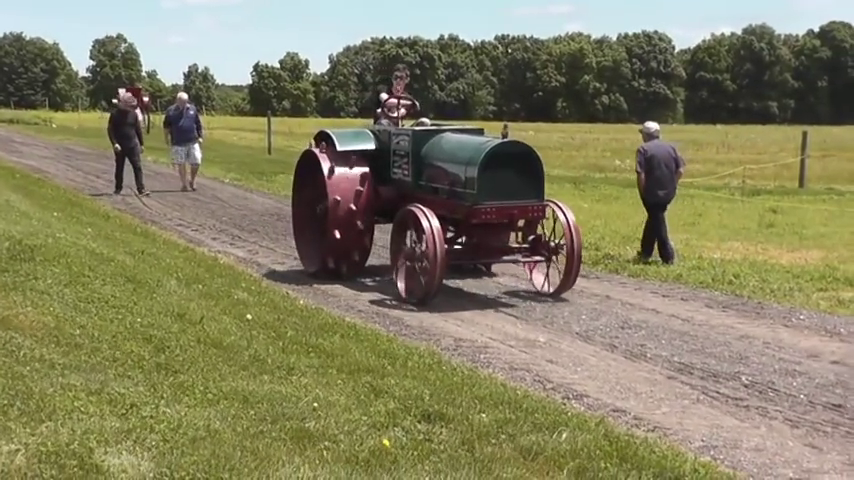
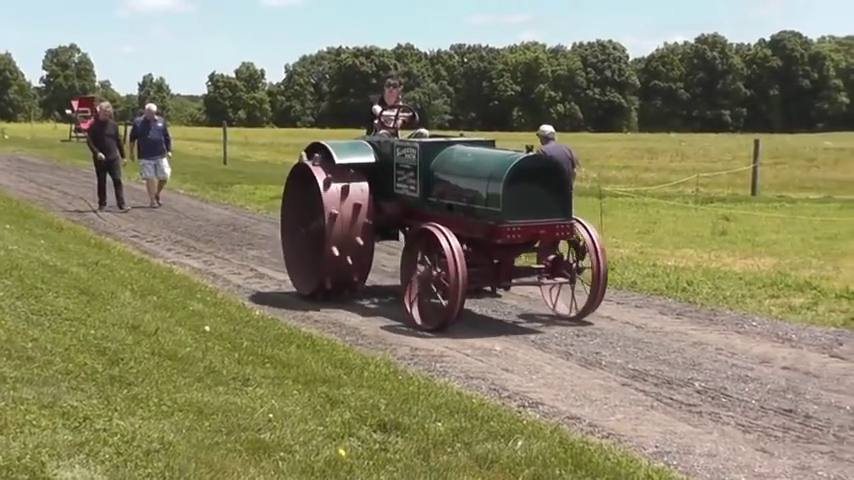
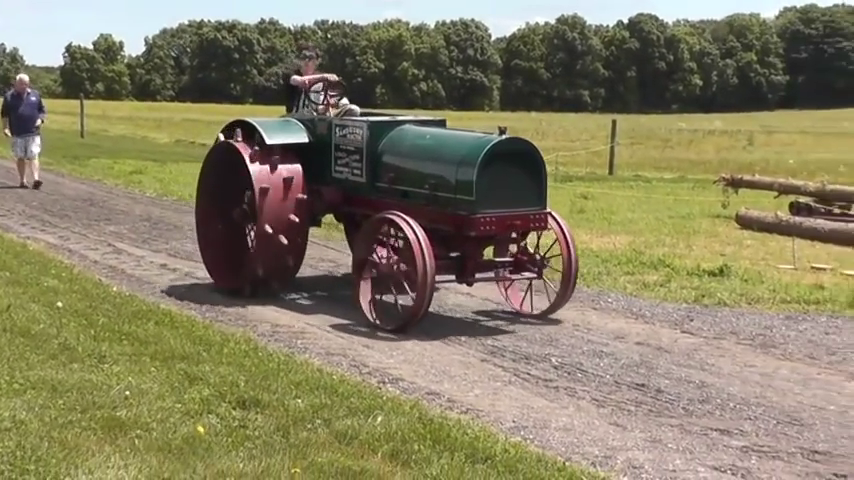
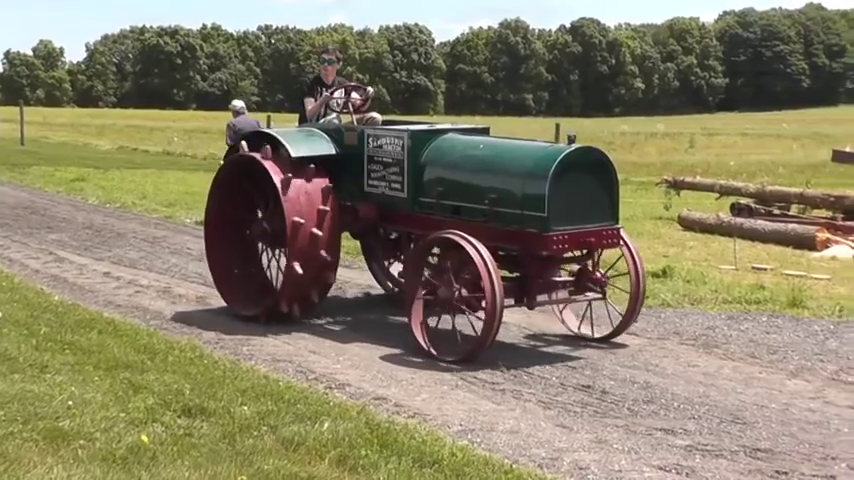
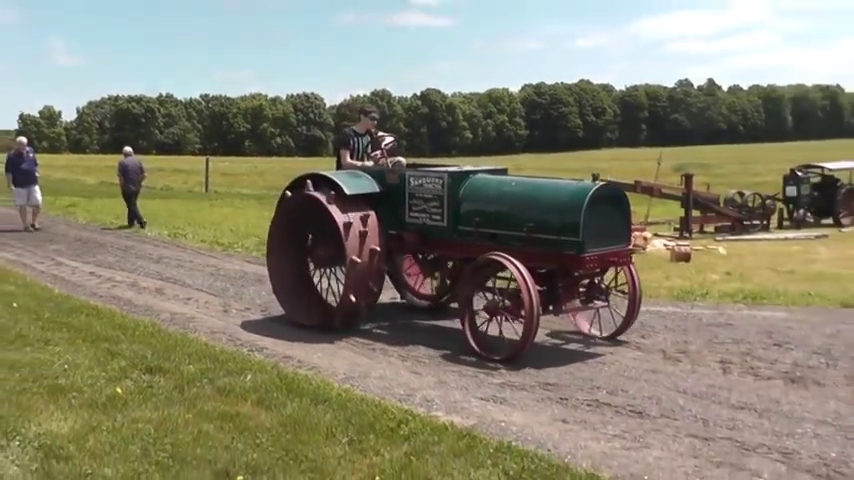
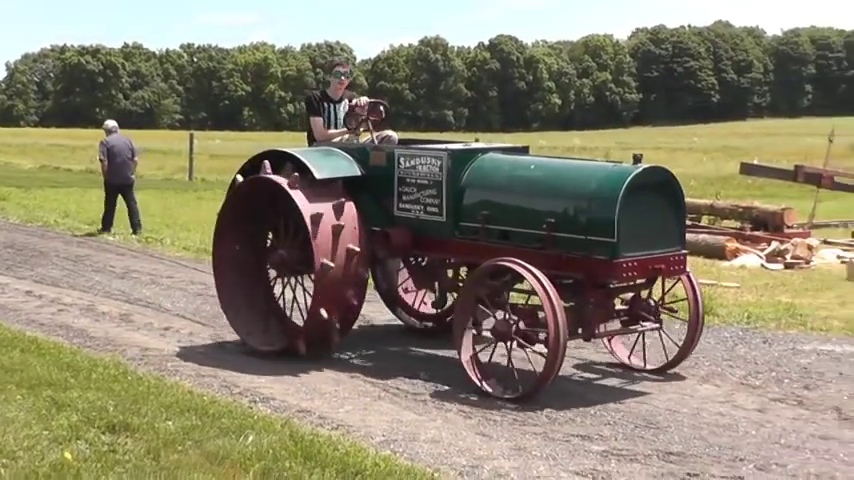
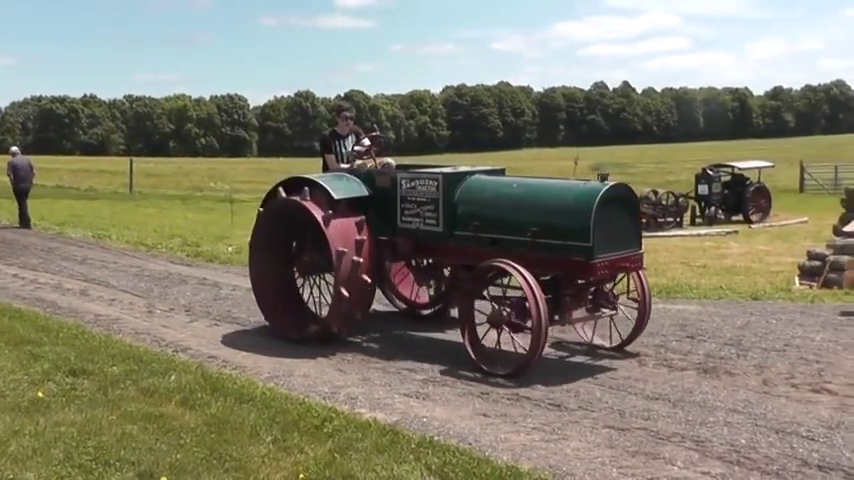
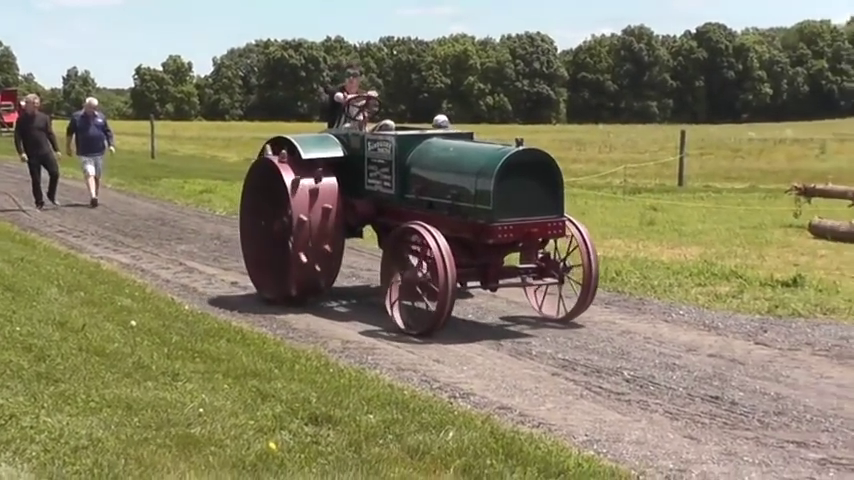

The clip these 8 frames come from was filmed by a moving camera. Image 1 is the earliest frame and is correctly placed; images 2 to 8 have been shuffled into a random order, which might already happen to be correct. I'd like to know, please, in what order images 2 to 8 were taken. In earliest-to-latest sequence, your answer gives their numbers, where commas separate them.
2, 8, 3, 4, 6, 5, 7
